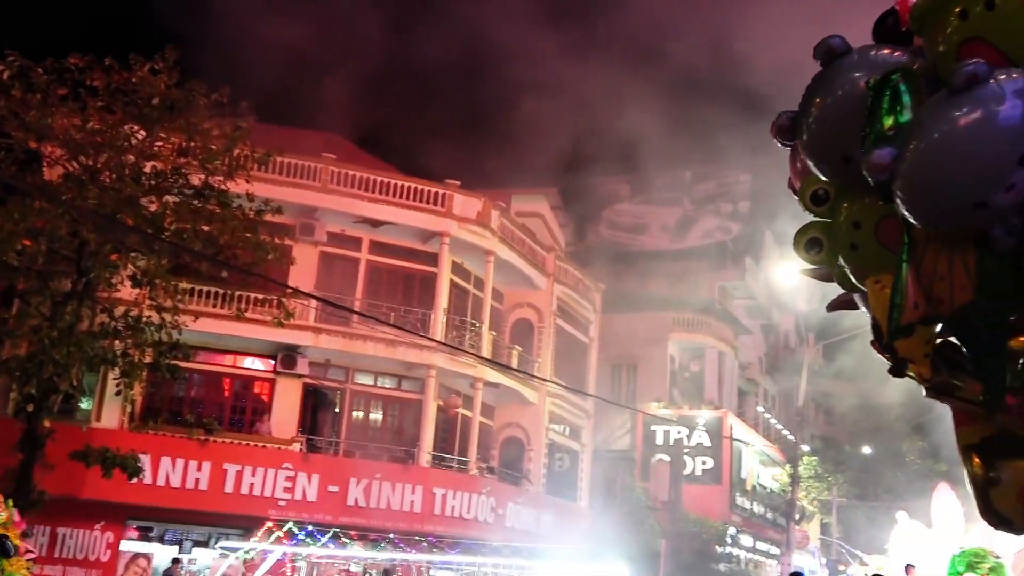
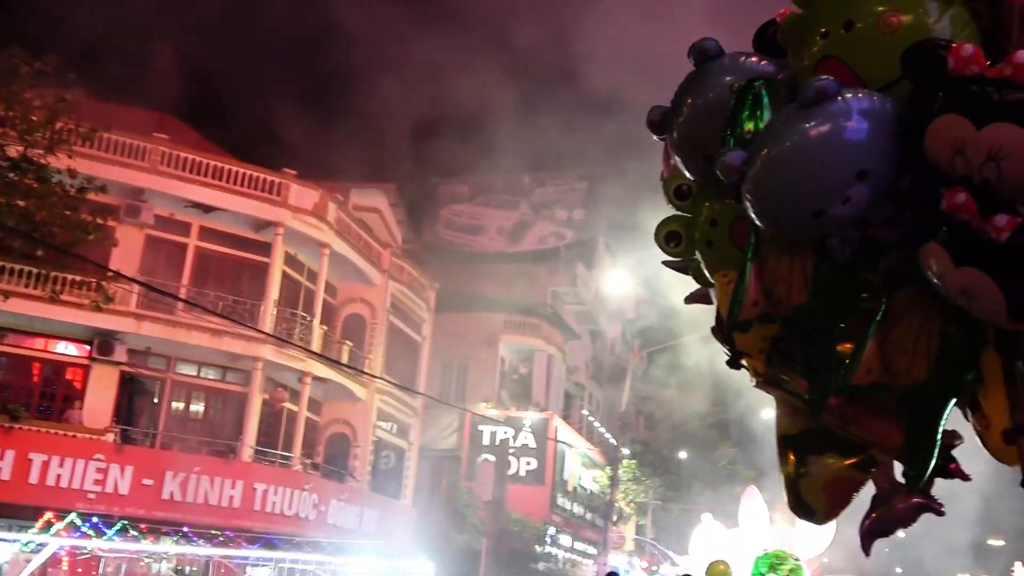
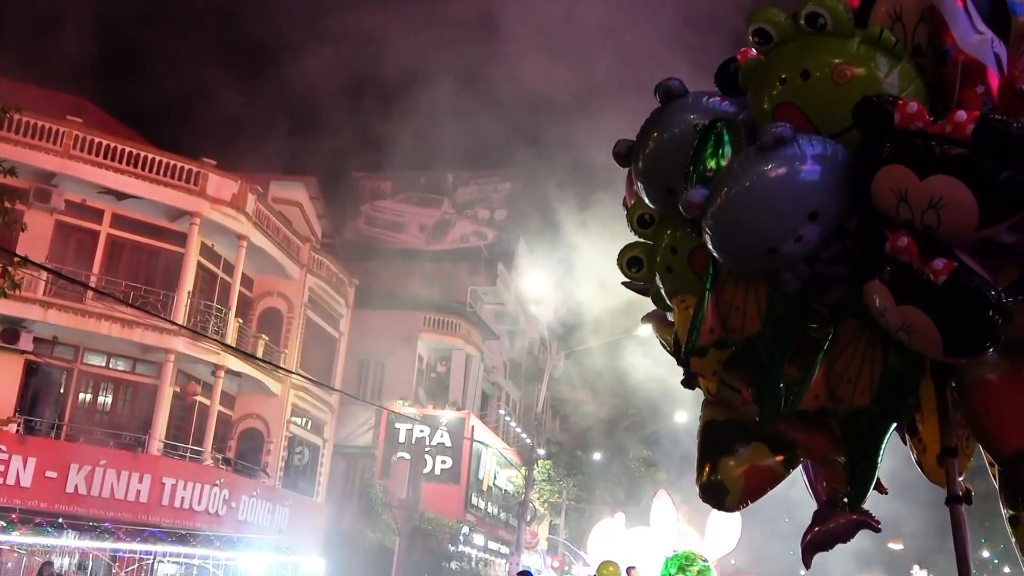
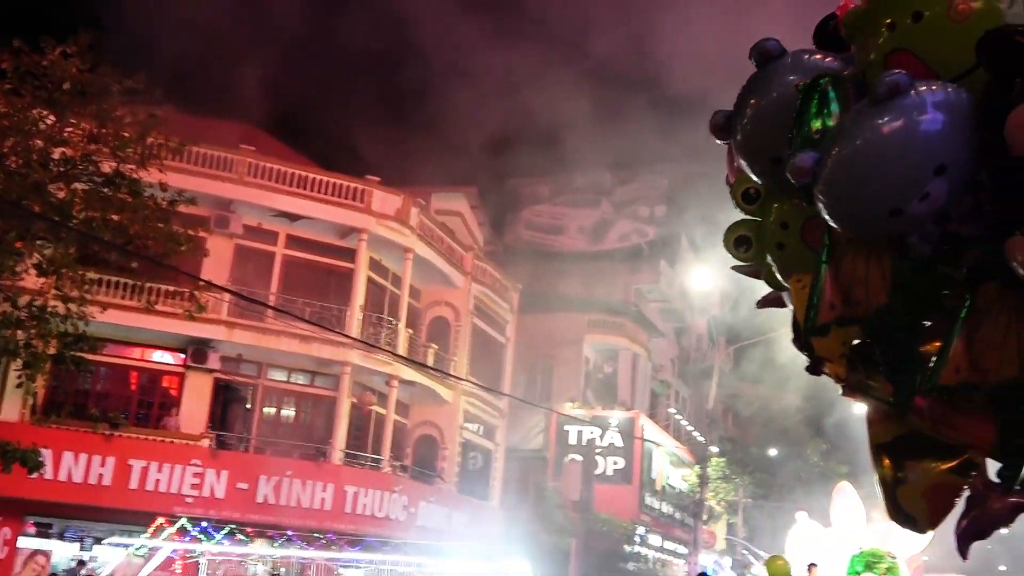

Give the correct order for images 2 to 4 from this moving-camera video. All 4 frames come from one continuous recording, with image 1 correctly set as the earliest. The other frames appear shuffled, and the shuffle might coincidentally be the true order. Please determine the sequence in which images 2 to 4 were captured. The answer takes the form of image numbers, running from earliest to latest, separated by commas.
4, 2, 3
